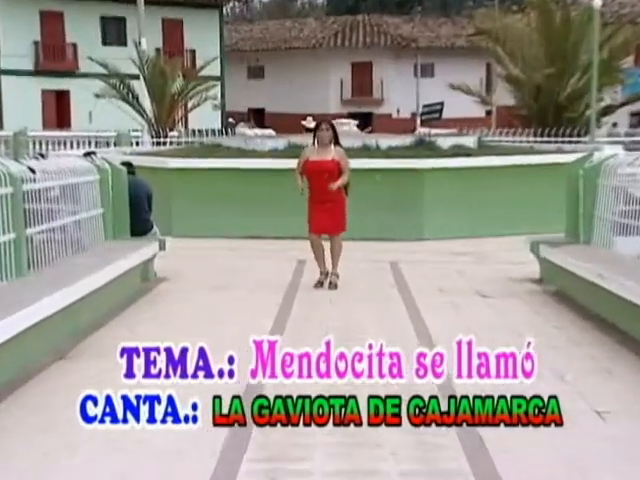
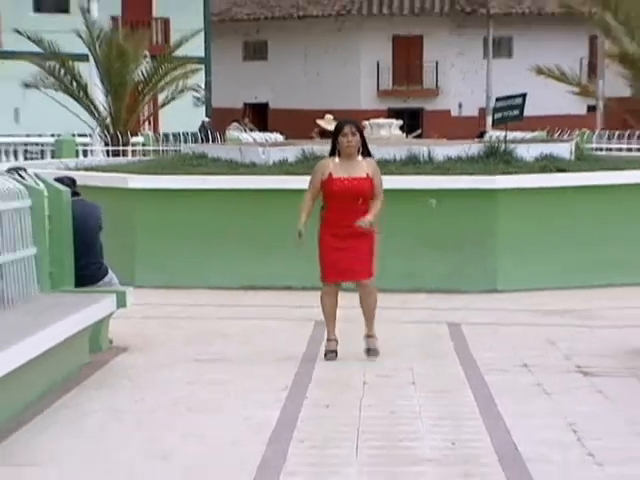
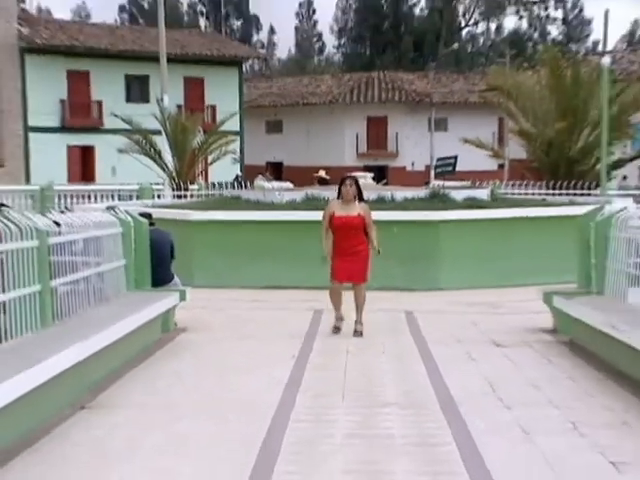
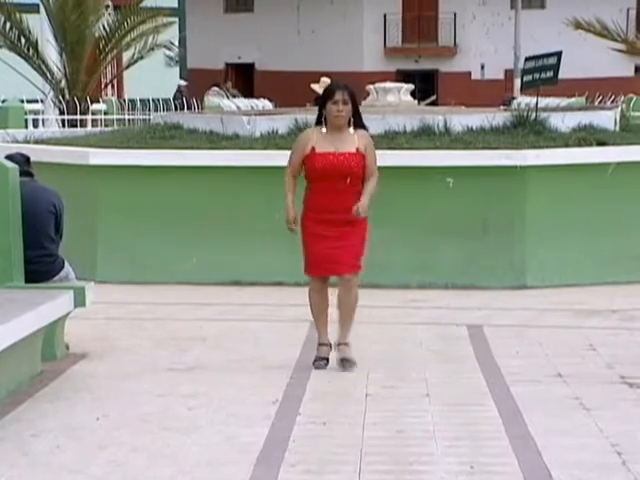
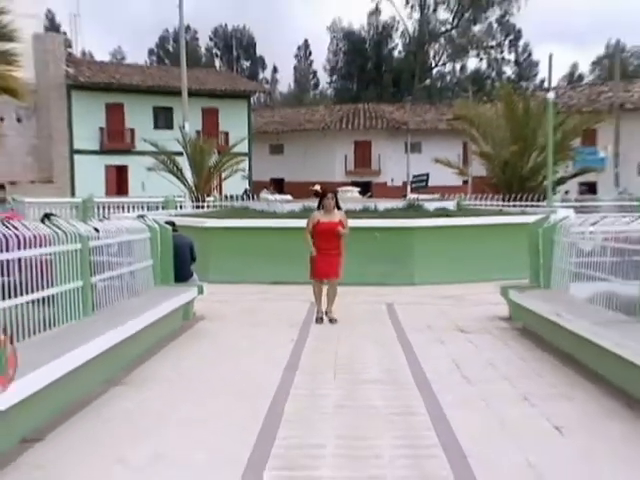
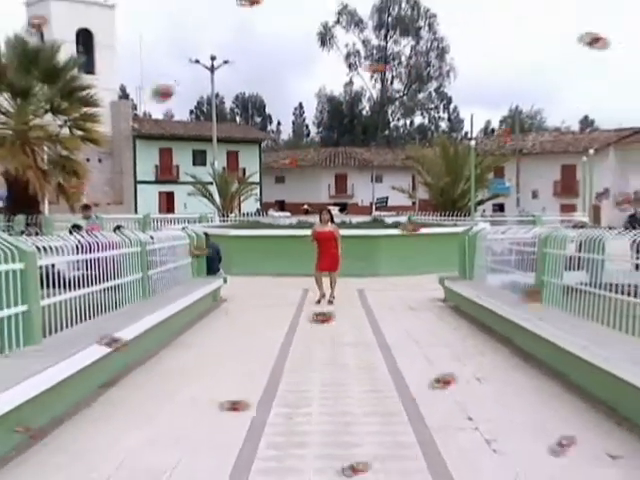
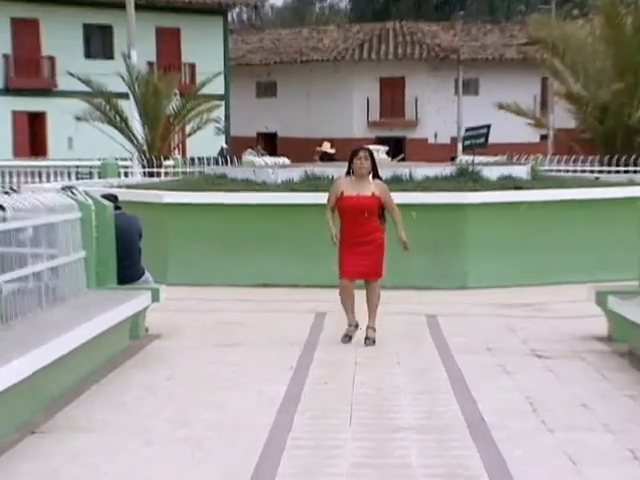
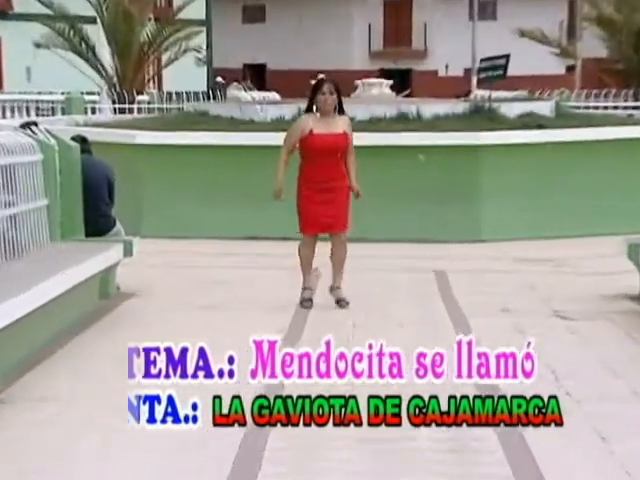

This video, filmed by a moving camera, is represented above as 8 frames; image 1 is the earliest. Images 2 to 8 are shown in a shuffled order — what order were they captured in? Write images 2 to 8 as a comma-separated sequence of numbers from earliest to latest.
8, 4, 2, 7, 3, 5, 6
